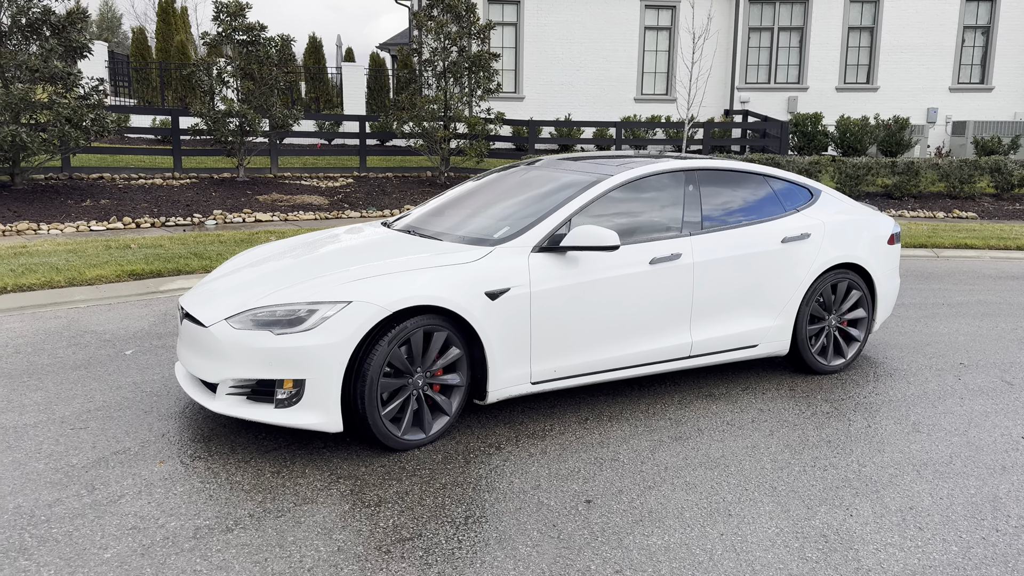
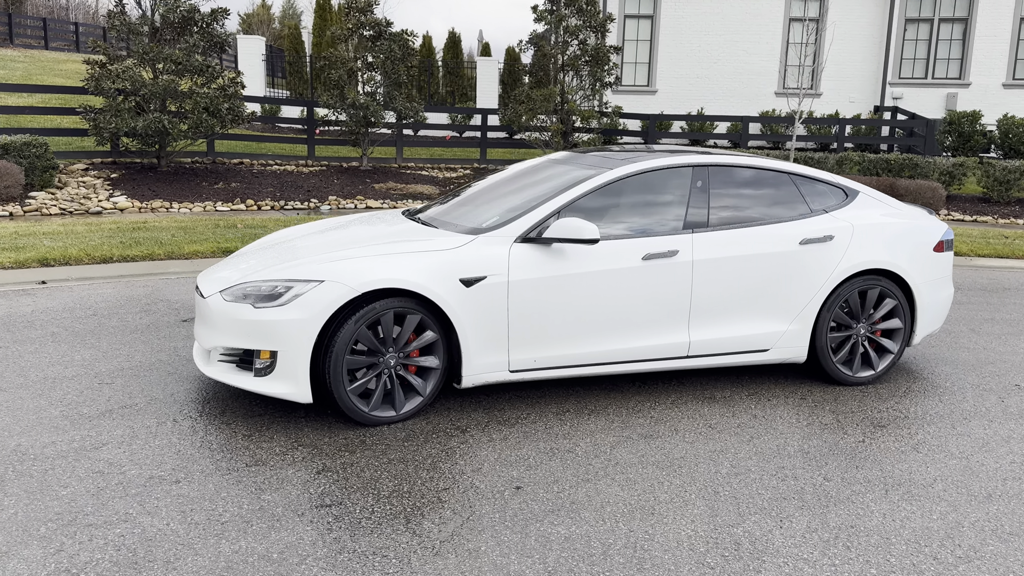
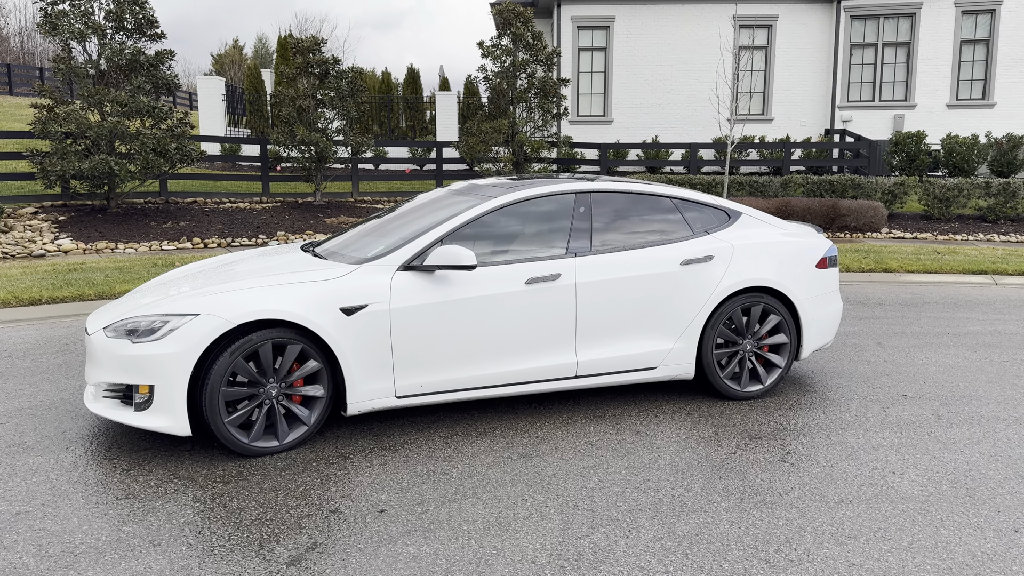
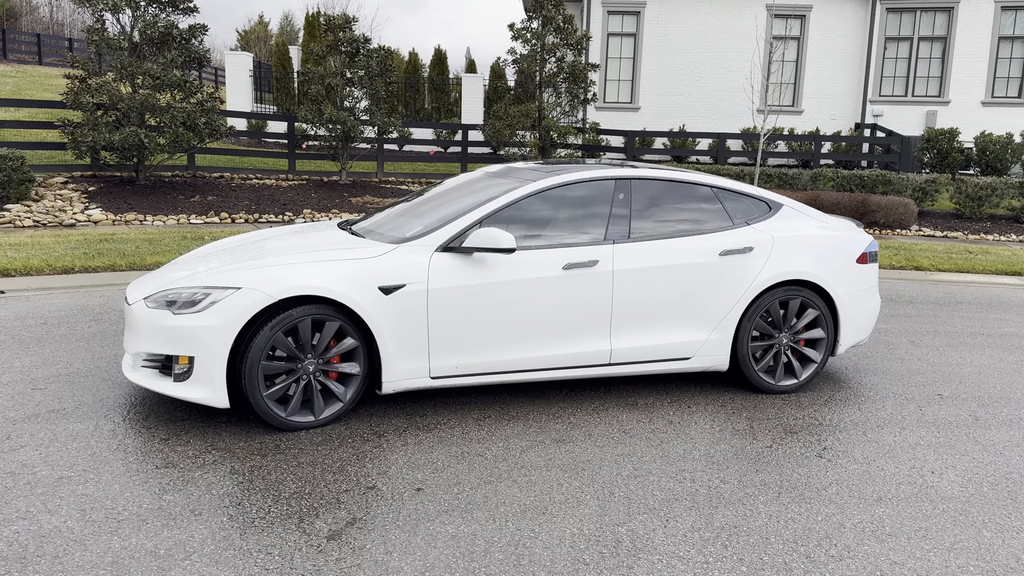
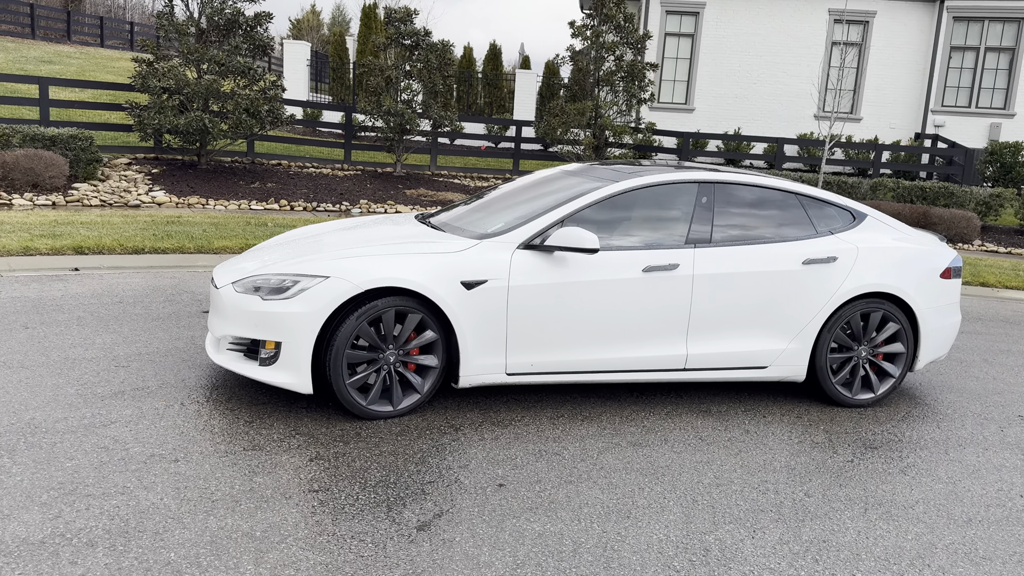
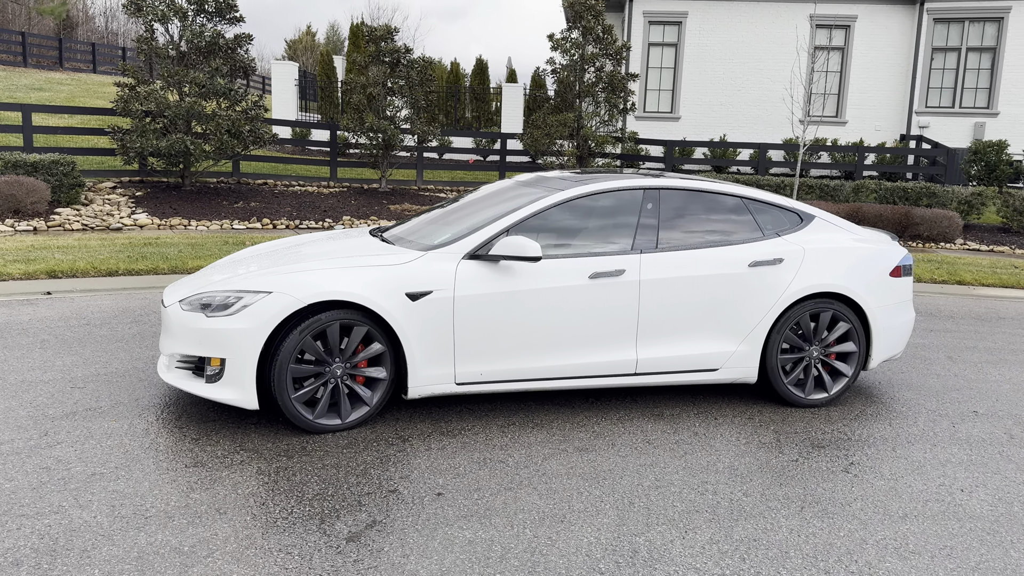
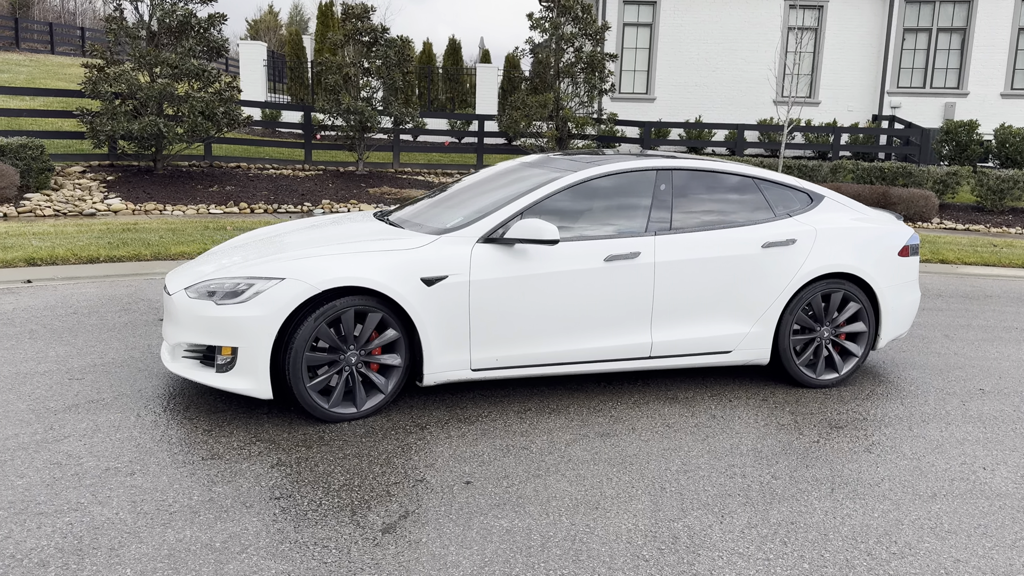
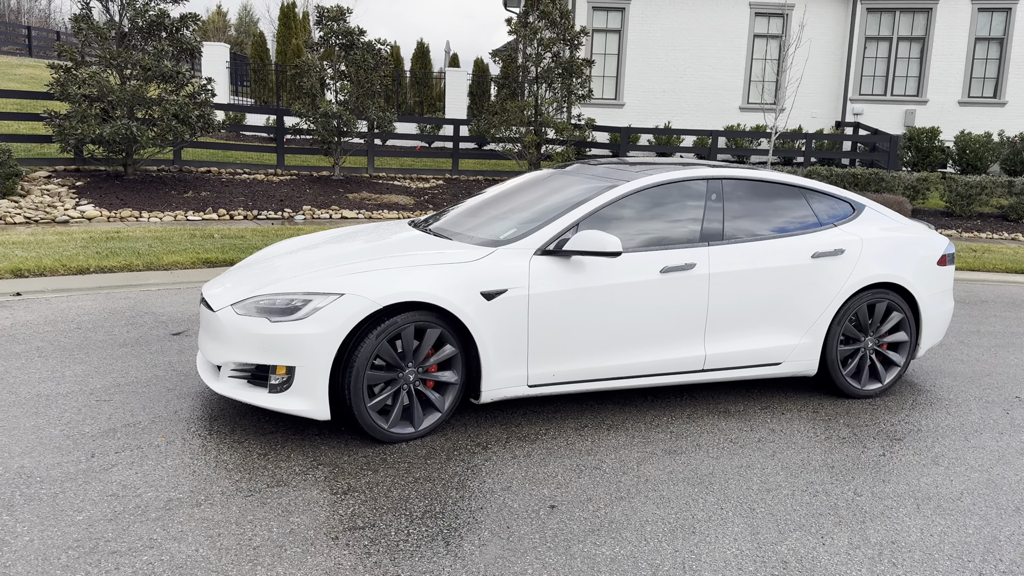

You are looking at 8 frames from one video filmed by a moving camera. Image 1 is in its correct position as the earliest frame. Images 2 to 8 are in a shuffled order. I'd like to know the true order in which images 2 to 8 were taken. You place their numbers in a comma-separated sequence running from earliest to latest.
8, 5, 6, 3, 4, 7, 2
